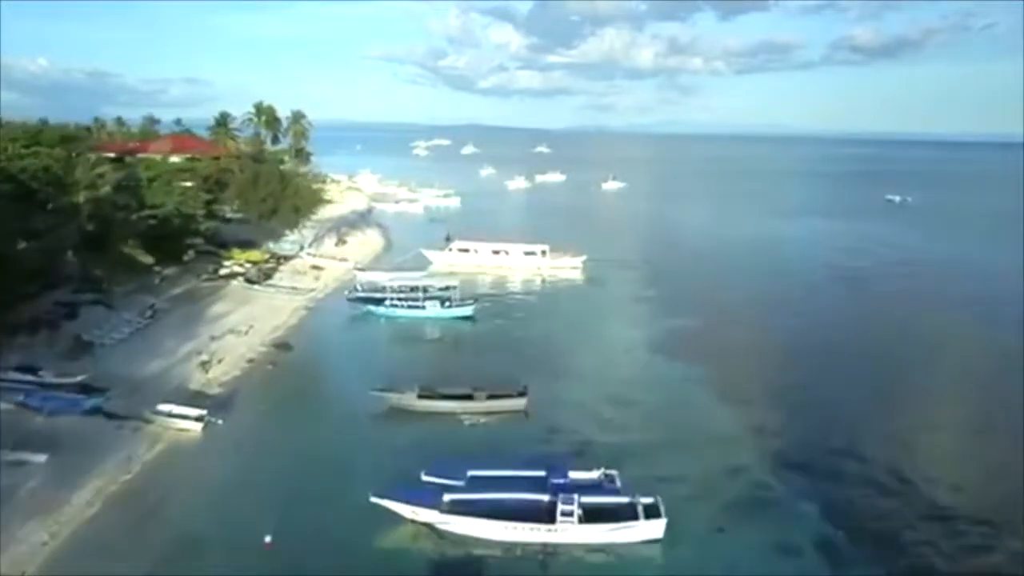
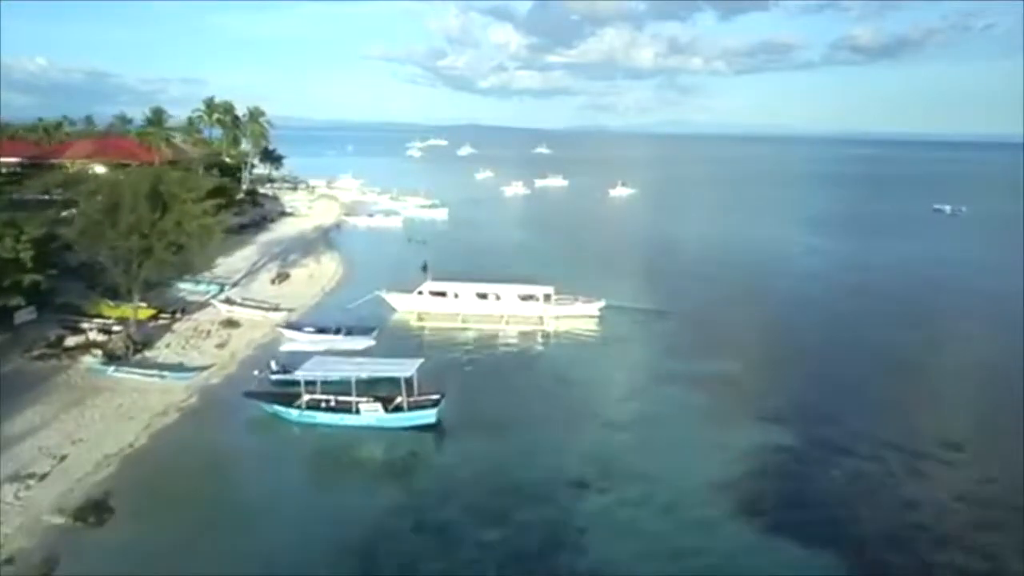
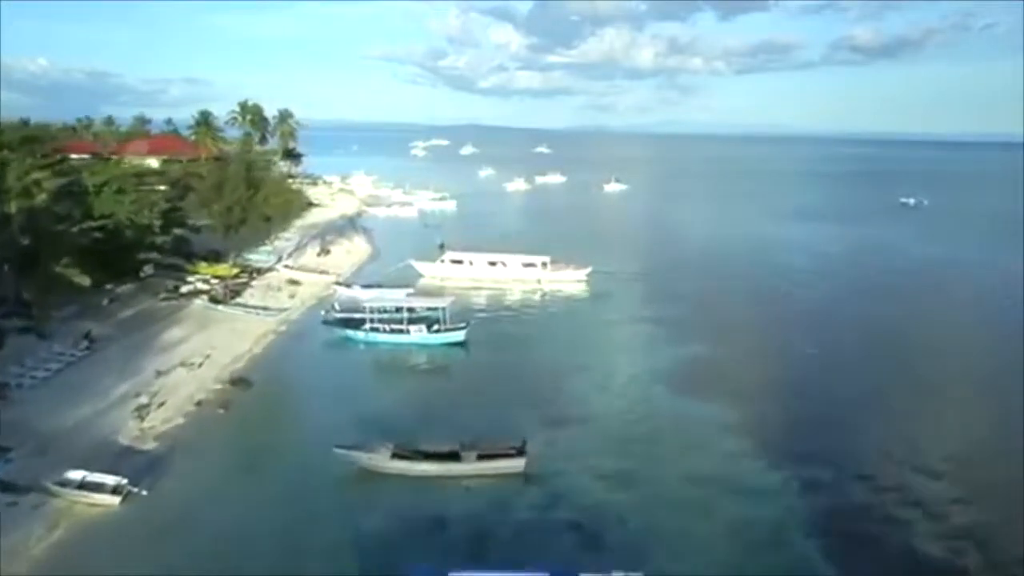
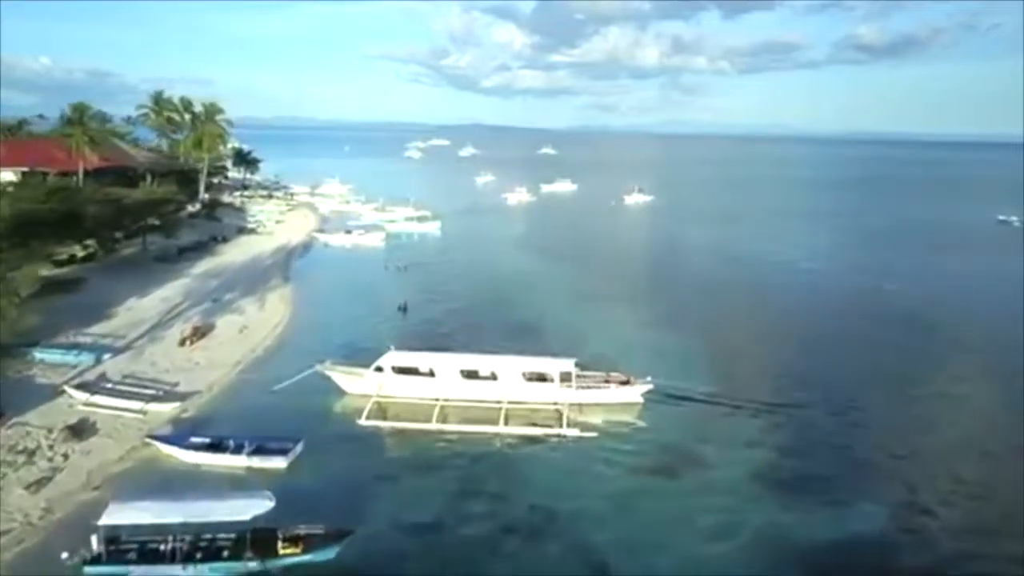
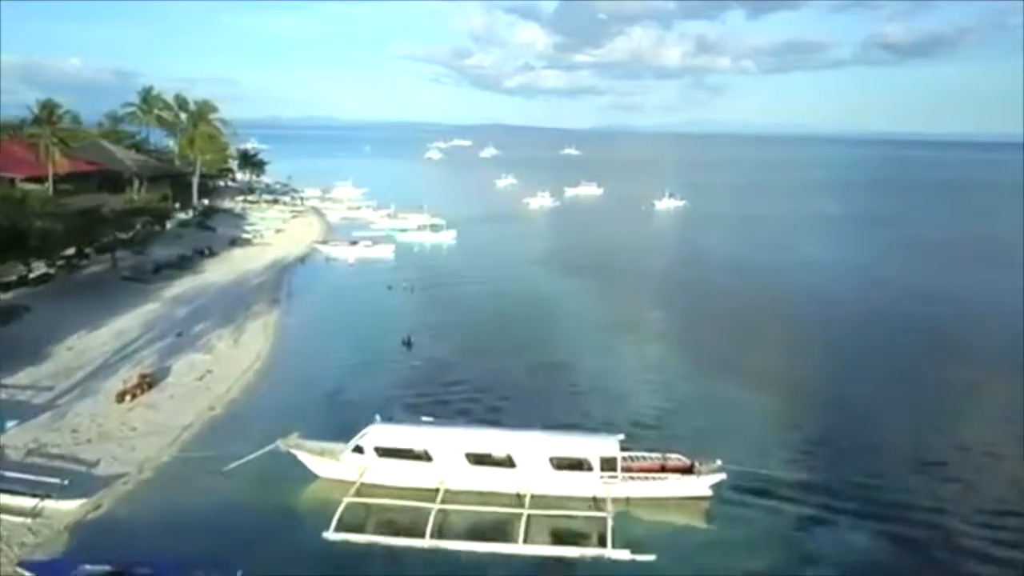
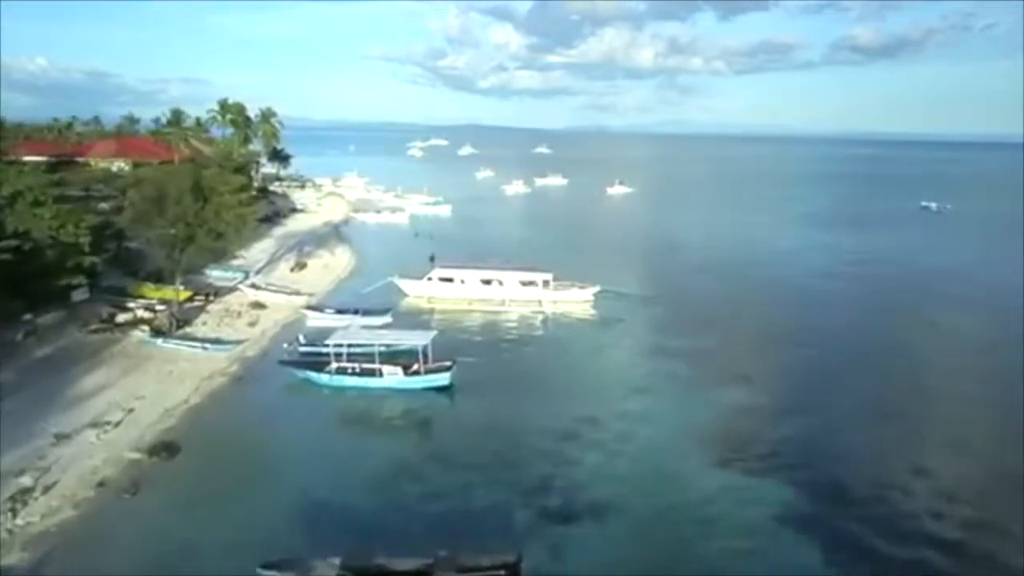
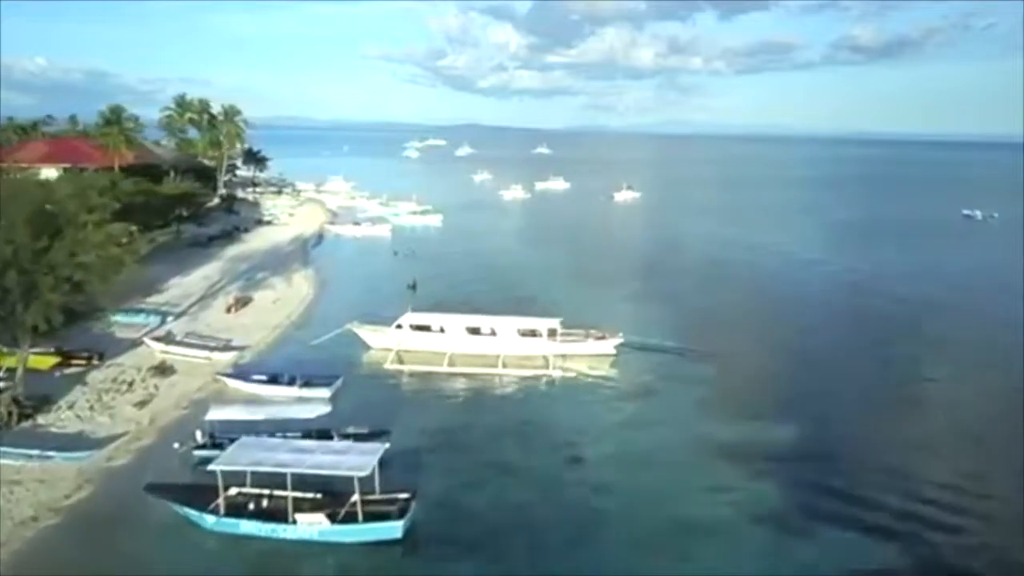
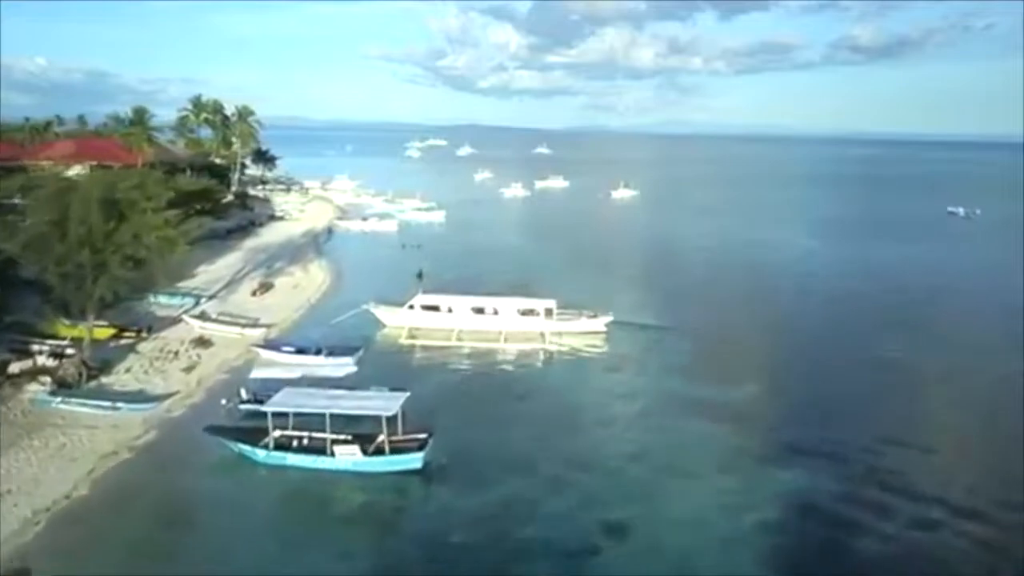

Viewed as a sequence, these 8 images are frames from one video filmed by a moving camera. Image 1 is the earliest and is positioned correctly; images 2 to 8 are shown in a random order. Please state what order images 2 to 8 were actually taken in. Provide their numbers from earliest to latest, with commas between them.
3, 6, 2, 8, 7, 4, 5
